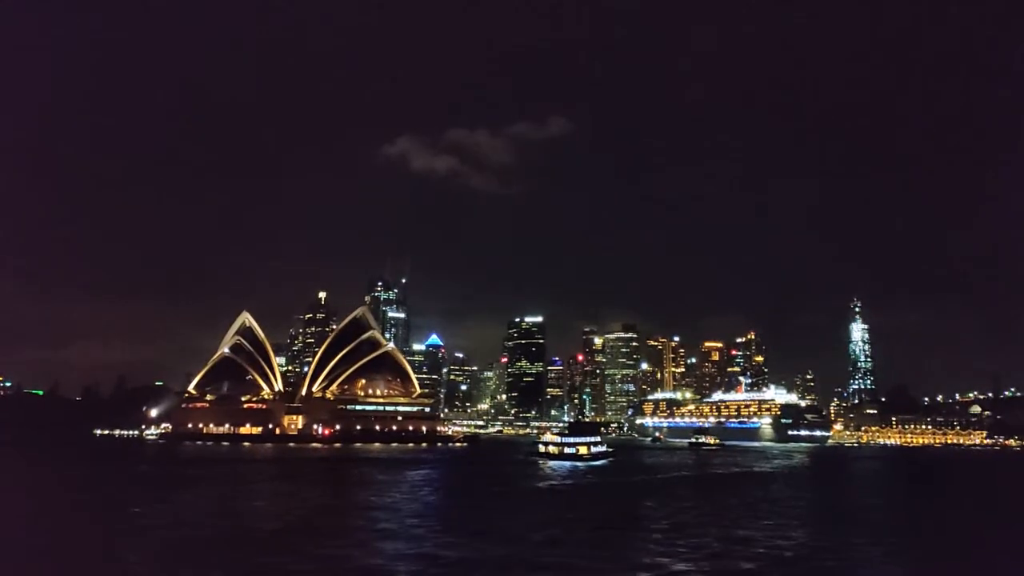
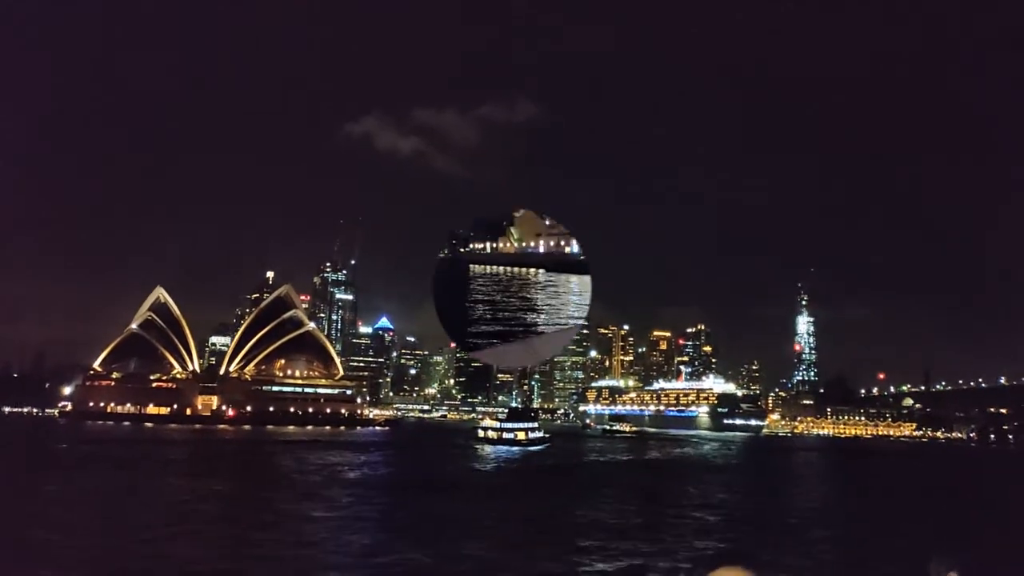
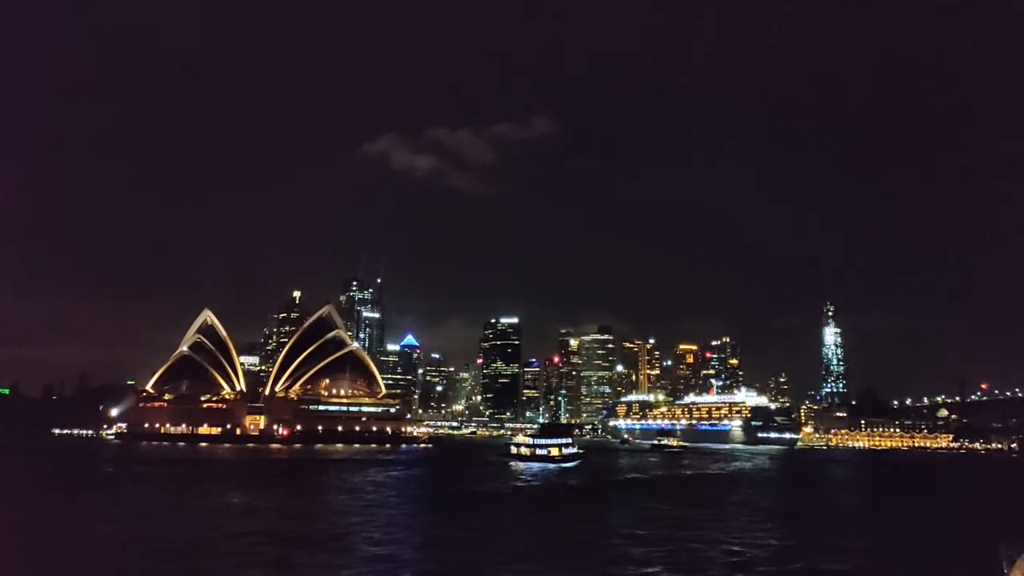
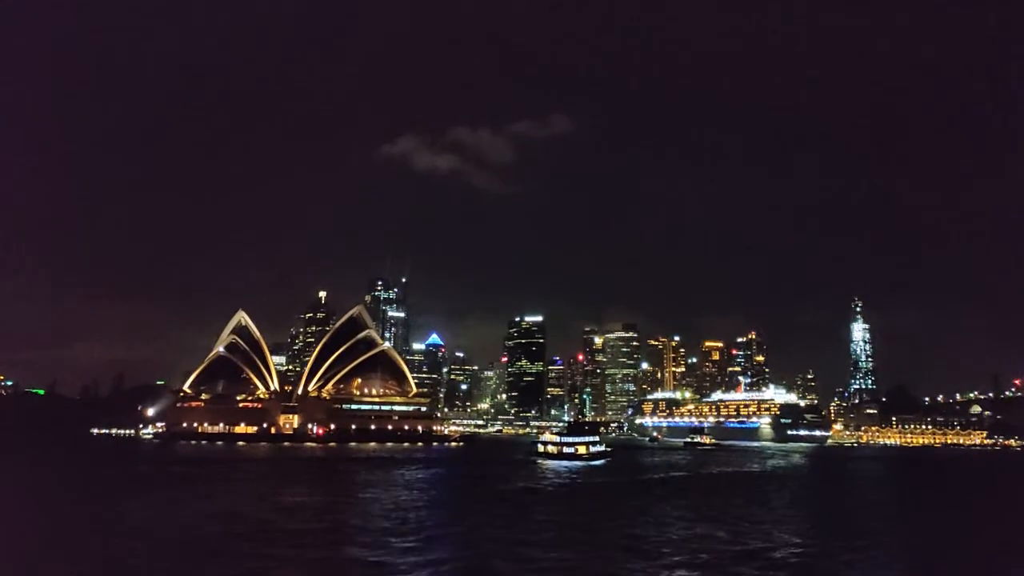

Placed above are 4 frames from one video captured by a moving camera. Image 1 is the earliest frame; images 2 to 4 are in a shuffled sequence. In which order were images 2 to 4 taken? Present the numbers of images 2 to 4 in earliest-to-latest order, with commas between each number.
4, 3, 2
